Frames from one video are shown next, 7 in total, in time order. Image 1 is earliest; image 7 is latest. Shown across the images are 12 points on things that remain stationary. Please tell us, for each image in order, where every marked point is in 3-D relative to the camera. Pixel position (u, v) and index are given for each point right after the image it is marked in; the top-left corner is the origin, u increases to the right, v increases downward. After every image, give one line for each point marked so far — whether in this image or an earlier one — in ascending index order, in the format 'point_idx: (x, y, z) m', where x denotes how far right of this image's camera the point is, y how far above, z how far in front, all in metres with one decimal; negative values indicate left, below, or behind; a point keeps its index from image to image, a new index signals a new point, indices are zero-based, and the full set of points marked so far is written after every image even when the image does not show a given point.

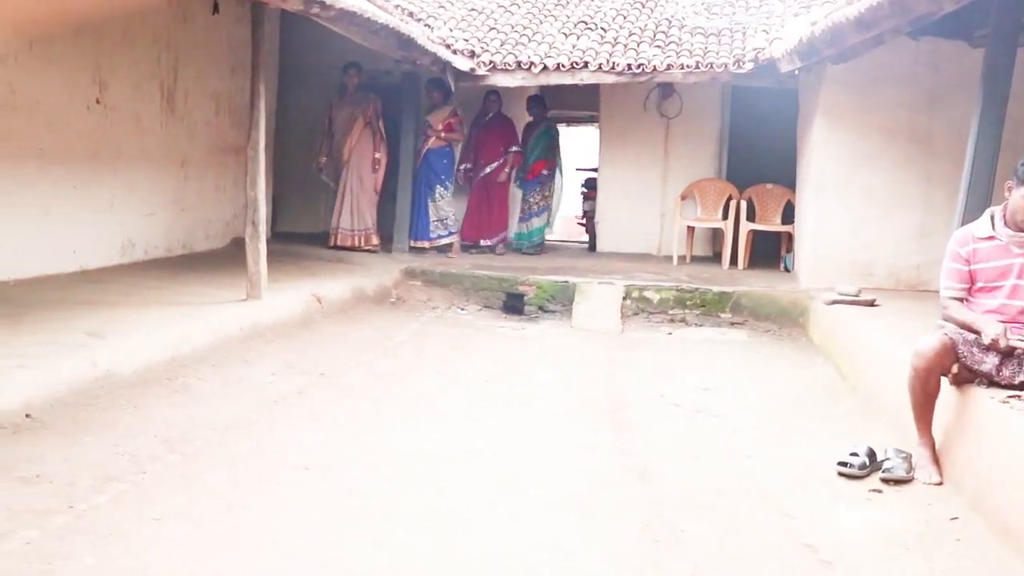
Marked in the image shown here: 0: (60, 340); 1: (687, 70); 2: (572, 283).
0: (-2.0, -0.2, +5.5) m
1: (+1.2, +1.5, +7.8) m
2: (+0.4, 0.0, +7.3) m
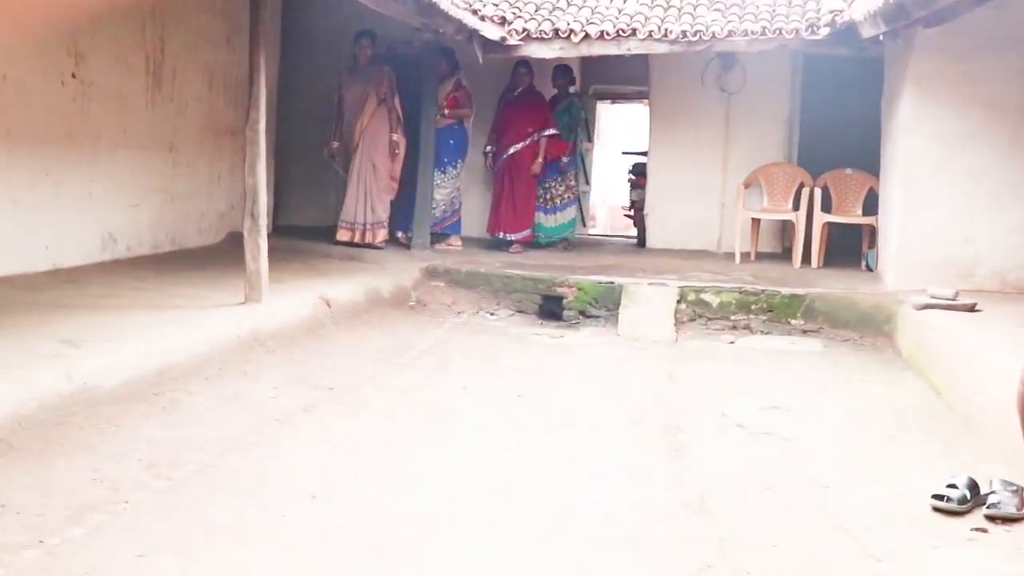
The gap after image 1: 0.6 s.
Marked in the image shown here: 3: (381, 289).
0: (-1.8, -0.2, +4.7) m
1: (+1.4, +1.5, +6.9) m
2: (+0.6, 0.0, +6.5) m
3: (-0.7, 0.0, +6.6) m
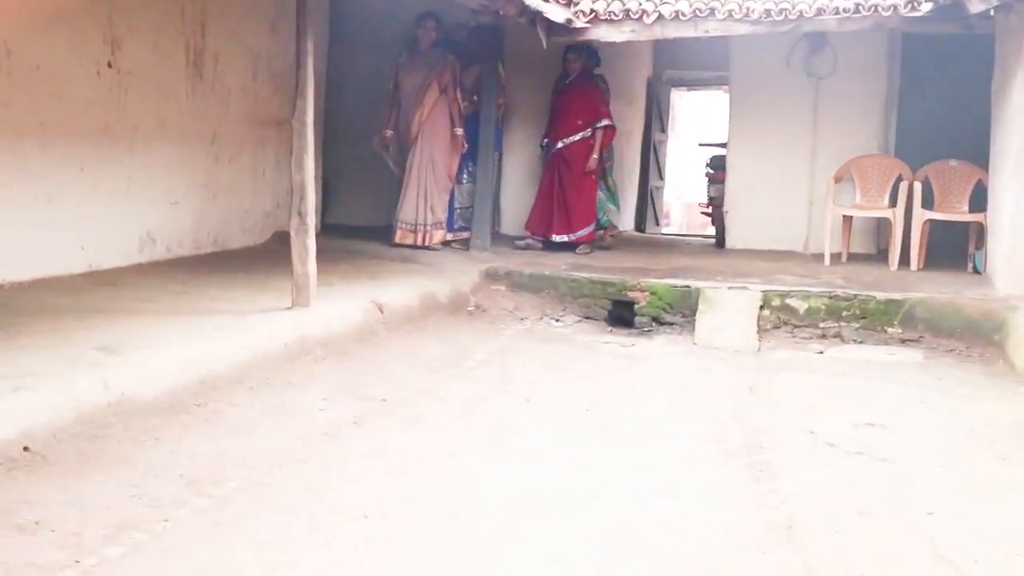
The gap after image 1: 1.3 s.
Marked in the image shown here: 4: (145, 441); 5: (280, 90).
0: (-1.6, -0.2, +4.4) m
1: (+1.8, +1.5, +6.4) m
2: (+0.9, 0.0, +6.0) m
3: (-0.4, 0.0, +6.2) m
4: (-1.2, -0.5, +4.0) m
5: (-1.4, +1.2, +7.2) m
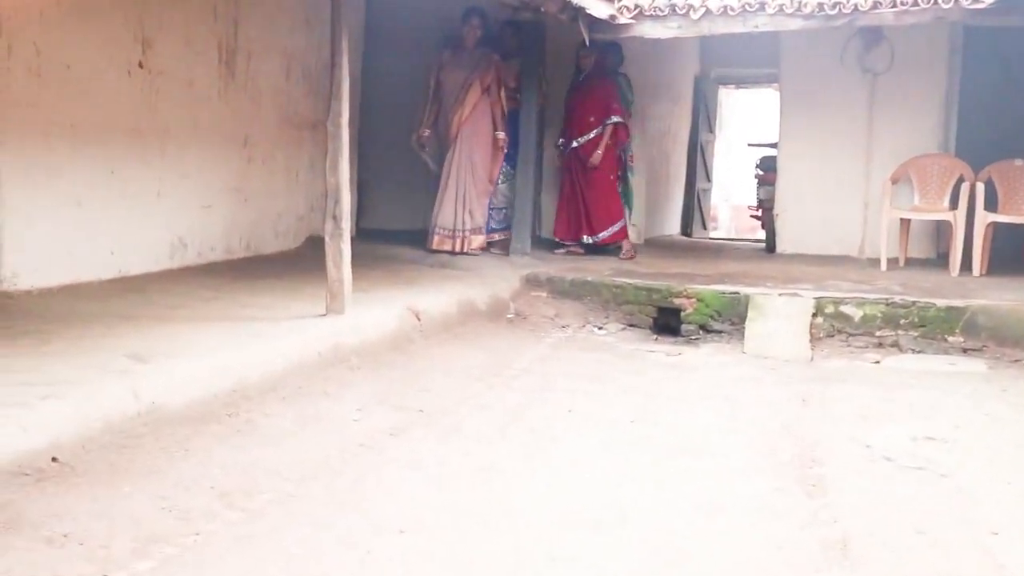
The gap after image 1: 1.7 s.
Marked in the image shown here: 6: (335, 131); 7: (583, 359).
0: (-1.5, -0.3, +4.2) m
1: (+2.0, +1.4, +6.1) m
2: (+1.1, 0.0, +5.8) m
3: (-0.2, -0.1, +6.0) m
4: (-1.1, -0.5, +3.9) m
5: (-1.2, +1.2, +7.1) m
6: (-0.7, +0.6, +5.0) m
7: (+0.3, -0.3, +5.5) m
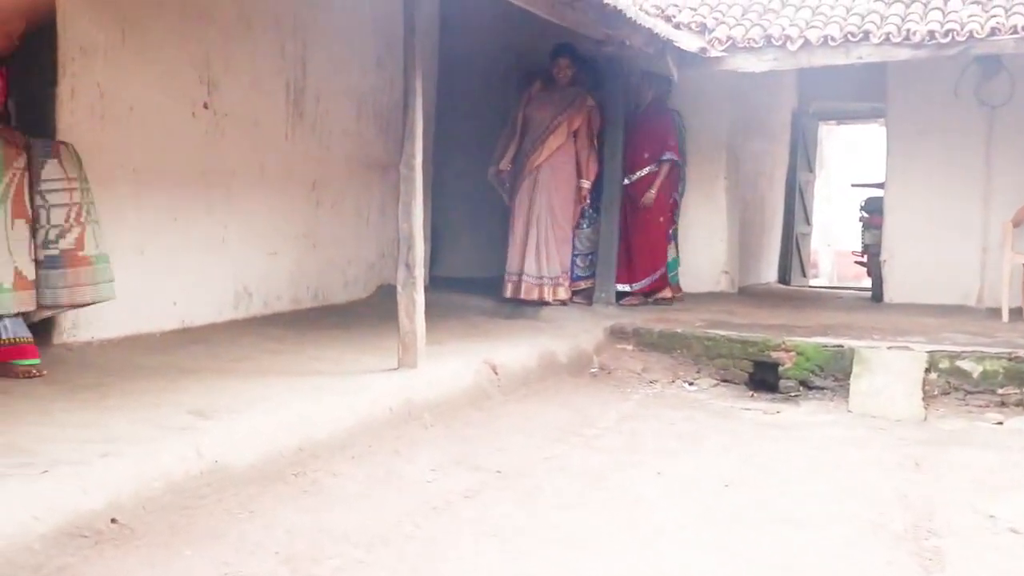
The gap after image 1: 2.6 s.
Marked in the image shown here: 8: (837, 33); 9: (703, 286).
0: (-1.2, -0.4, +4.0) m
1: (+2.4, +1.2, +5.7) m
2: (+1.5, -0.3, +5.3) m
3: (+0.2, -0.3, +5.6) m
4: (-0.8, -0.7, +3.6) m
5: (-0.7, +0.9, +6.9) m
6: (-0.4, +0.4, +4.7) m
7: (+0.7, -0.5, +5.1) m
8: (+1.6, +1.3, +6.2) m
9: (+1.3, 0.0, +7.7) m
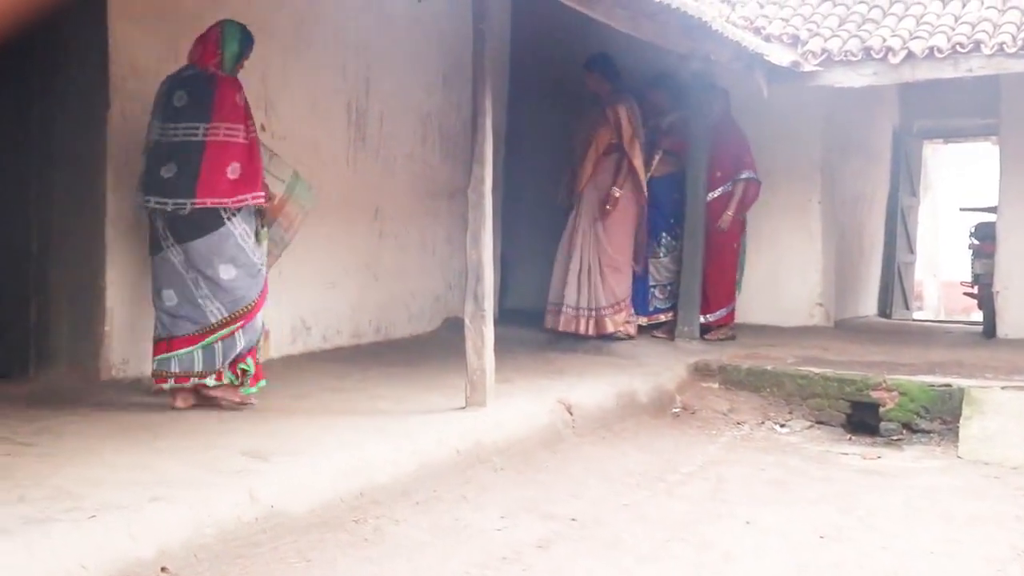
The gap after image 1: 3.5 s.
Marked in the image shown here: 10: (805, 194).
0: (-0.9, -0.5, +3.7) m
1: (+2.7, +1.0, +5.3) m
2: (+1.8, -0.4, +4.9) m
3: (+0.5, -0.4, +5.3) m
4: (-0.6, -0.8, +3.3) m
5: (-0.3, +0.7, +6.6) m
6: (-0.1, +0.3, +4.4) m
7: (+1.0, -0.7, +4.7) m
8: (+2.0, +1.1, +5.8) m
9: (+1.7, -0.2, +7.3) m
10: (+1.7, +0.6, +7.1) m
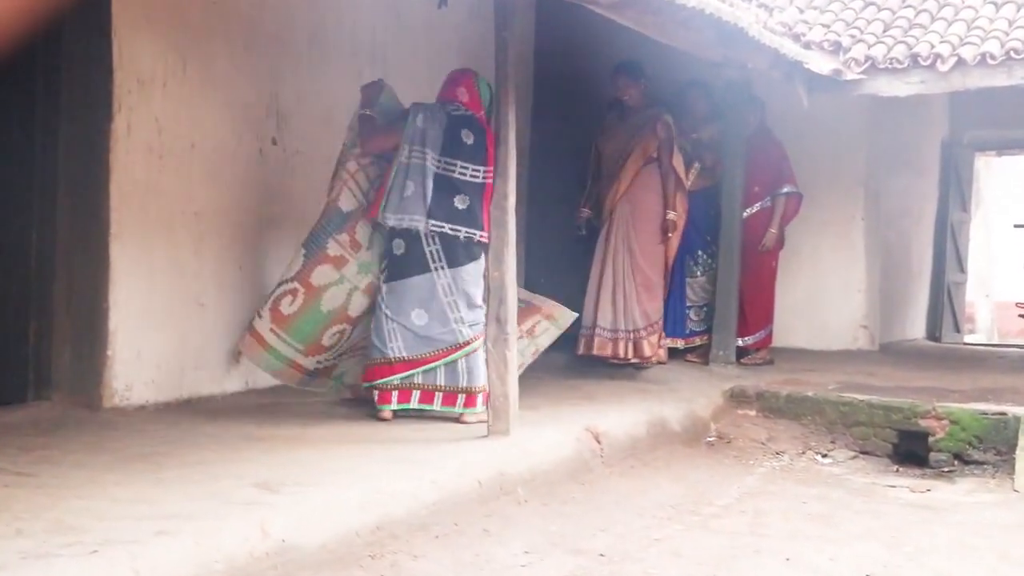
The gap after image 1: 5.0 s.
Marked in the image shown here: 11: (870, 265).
0: (-0.9, -0.6, +3.5) m
1: (+2.8, +0.9, +5.0) m
2: (+1.9, -0.5, +4.7) m
3: (+0.6, -0.5, +5.0) m
4: (-0.6, -0.8, +3.1) m
5: (-0.2, +0.6, +6.4) m
6: (0.0, +0.2, +4.2) m
7: (+1.1, -0.7, +4.4) m
8: (+2.1, +1.1, +5.5) m
9: (+1.8, -0.3, +7.0) m
10: (+1.8, +0.4, +6.9) m
11: (+2.0, +0.1, +7.0) m
